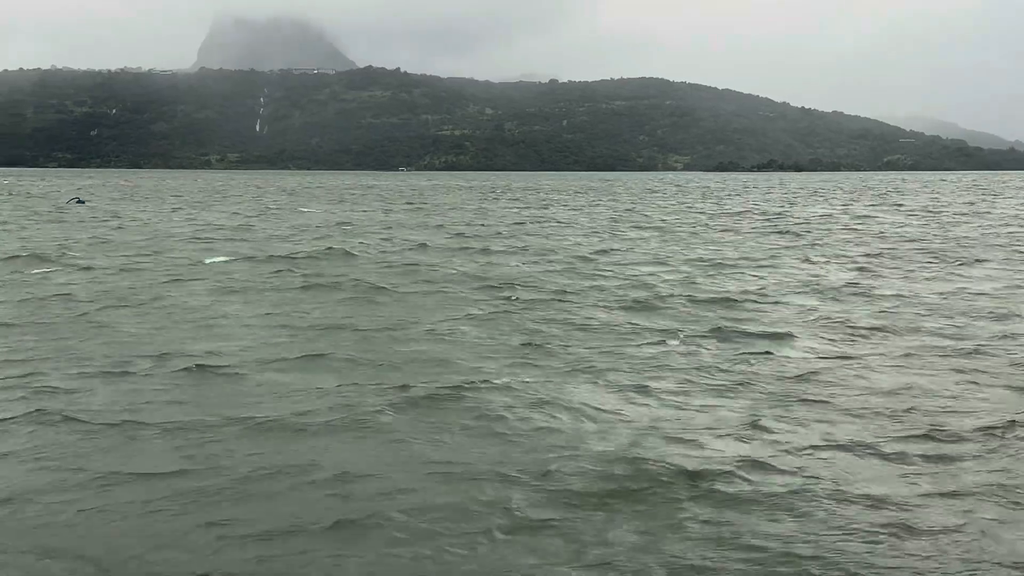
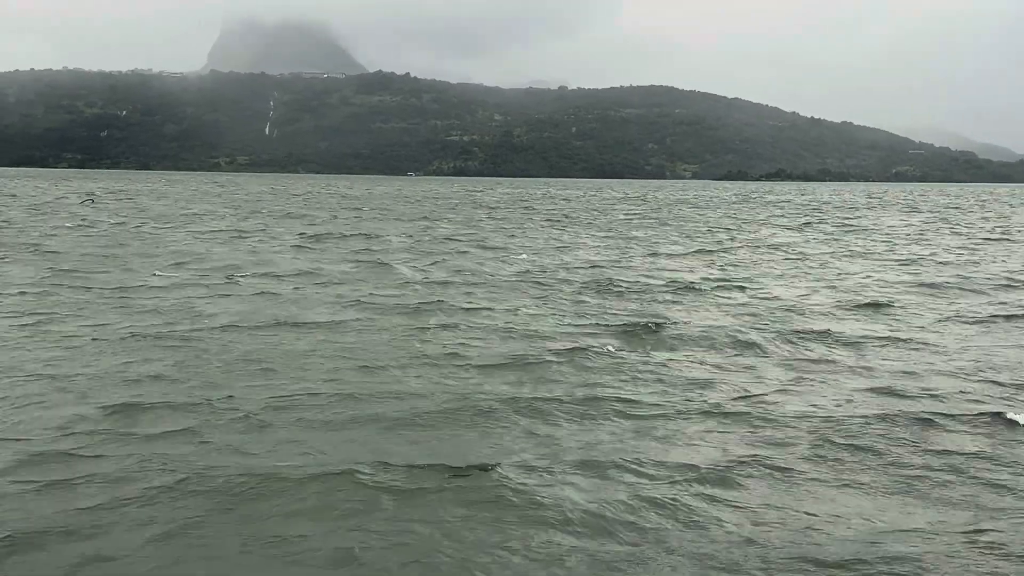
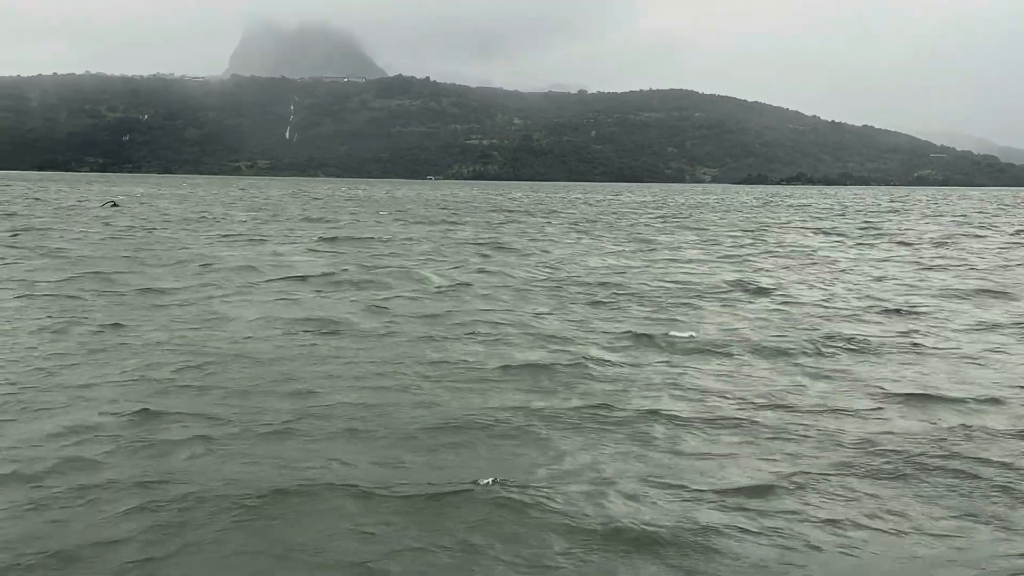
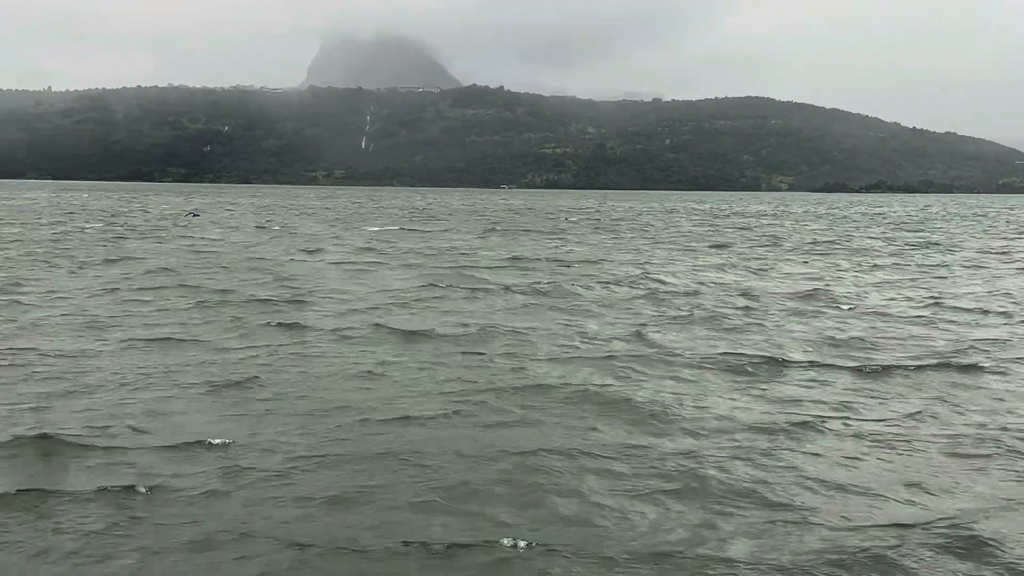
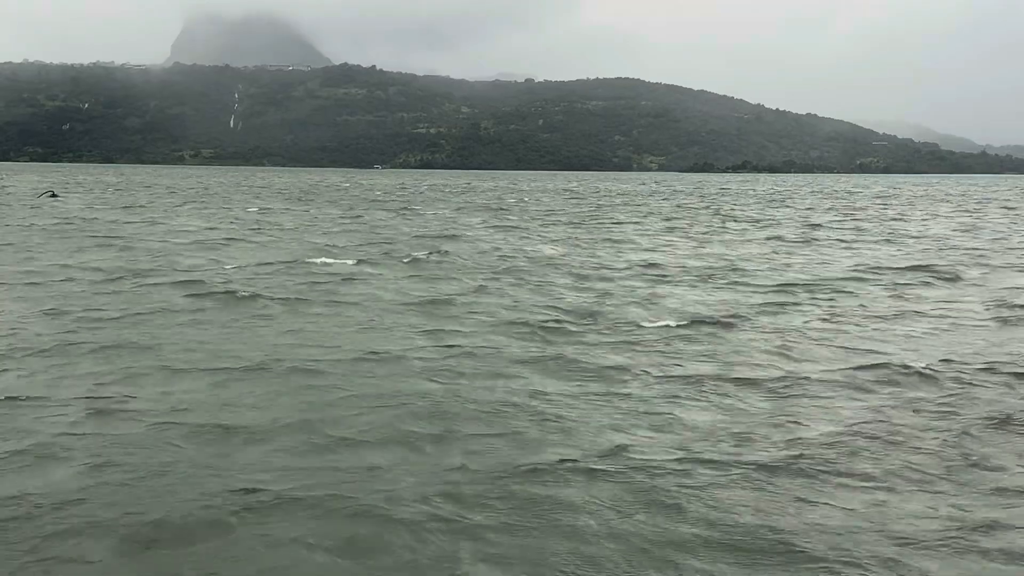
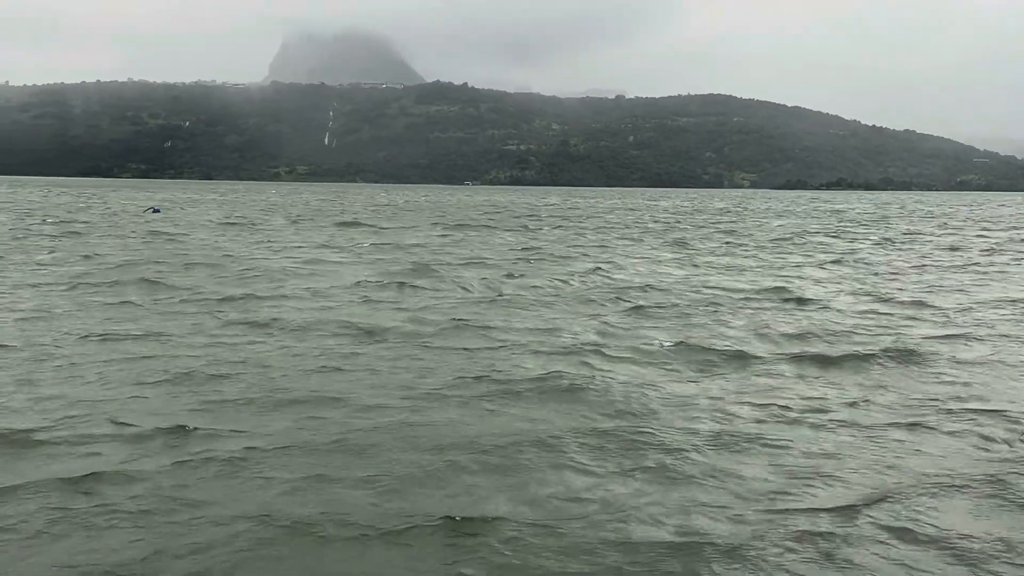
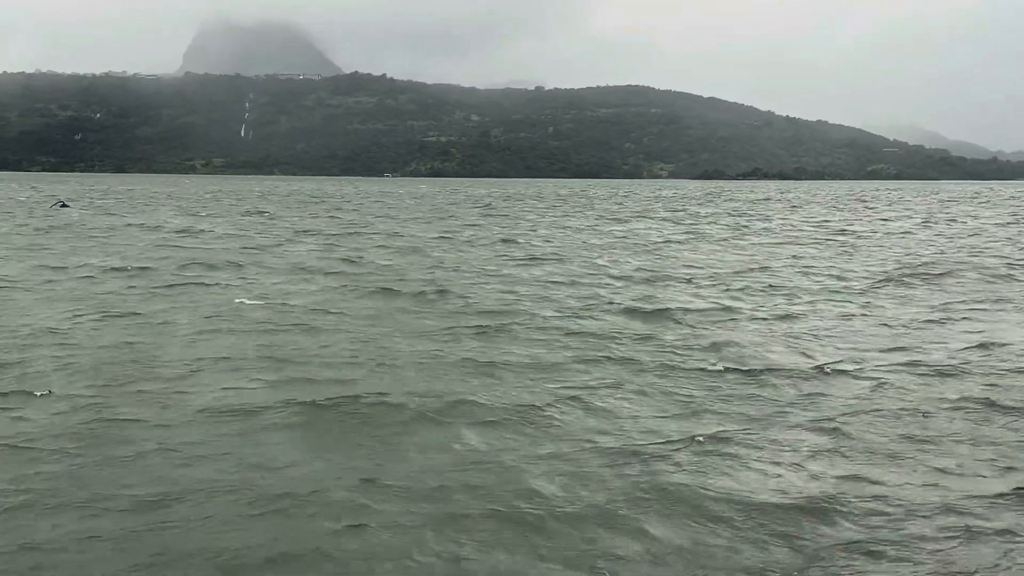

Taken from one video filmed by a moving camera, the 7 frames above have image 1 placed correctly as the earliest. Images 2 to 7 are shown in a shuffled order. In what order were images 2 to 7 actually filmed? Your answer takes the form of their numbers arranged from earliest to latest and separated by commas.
7, 5, 2, 3, 6, 4
